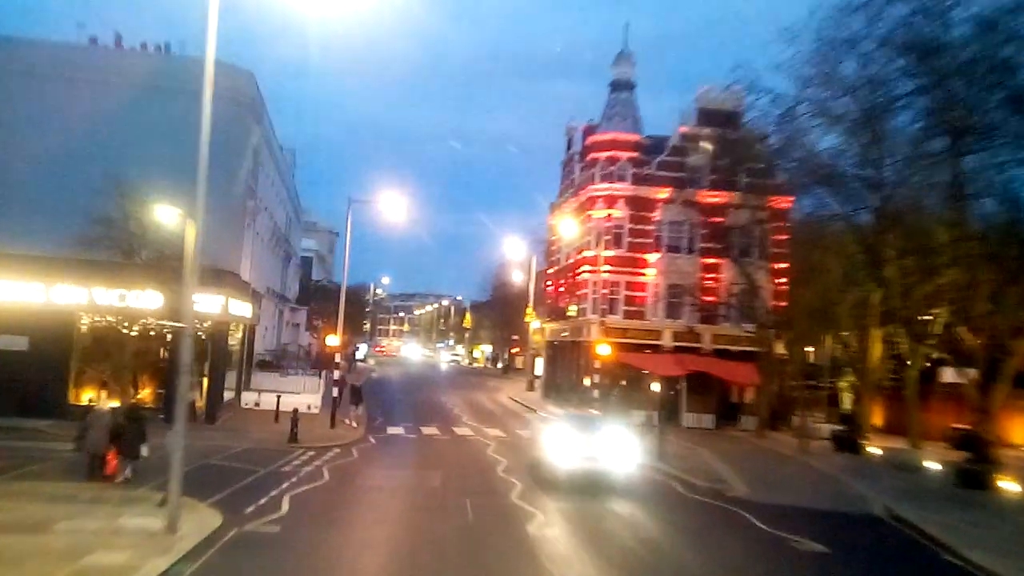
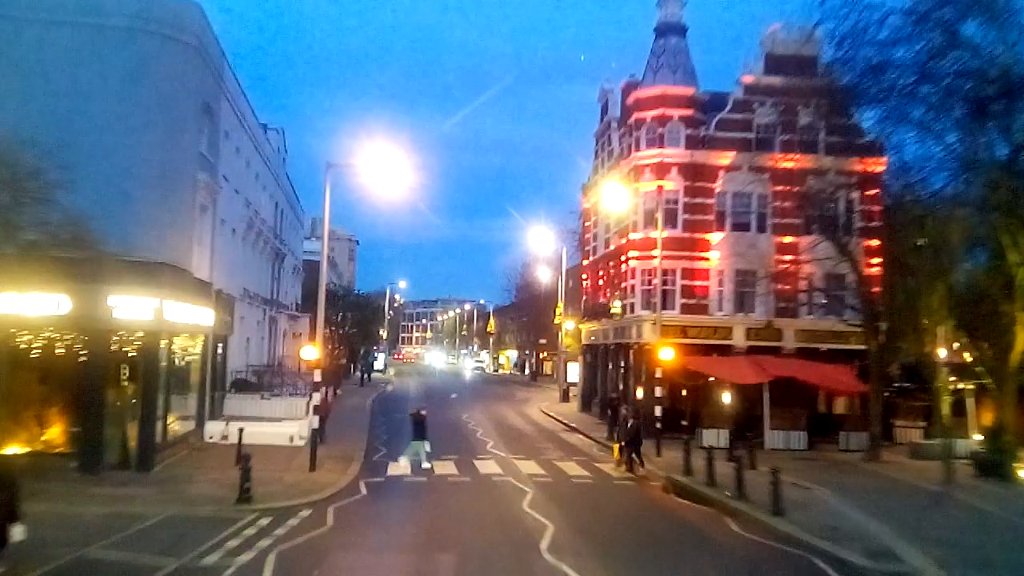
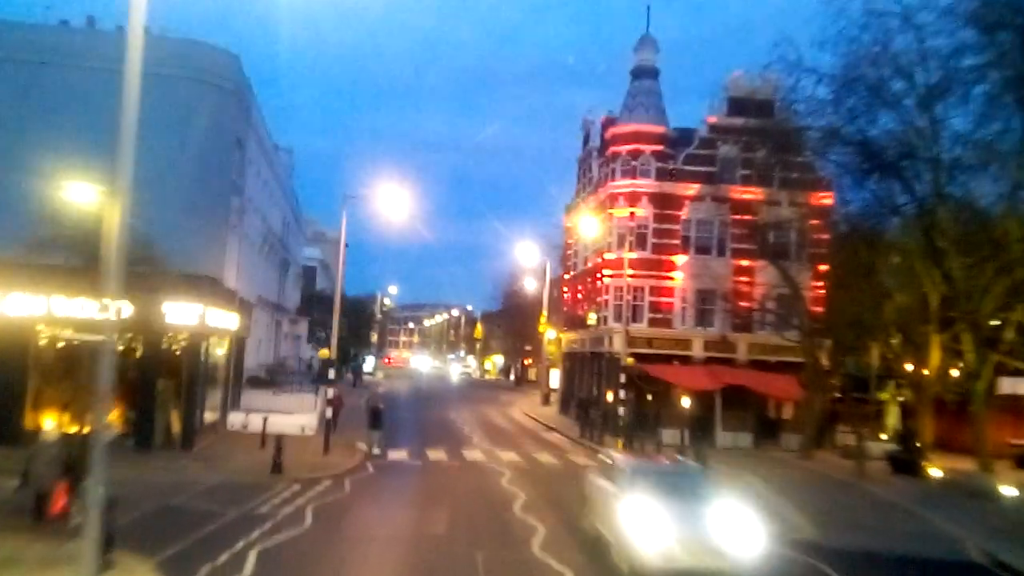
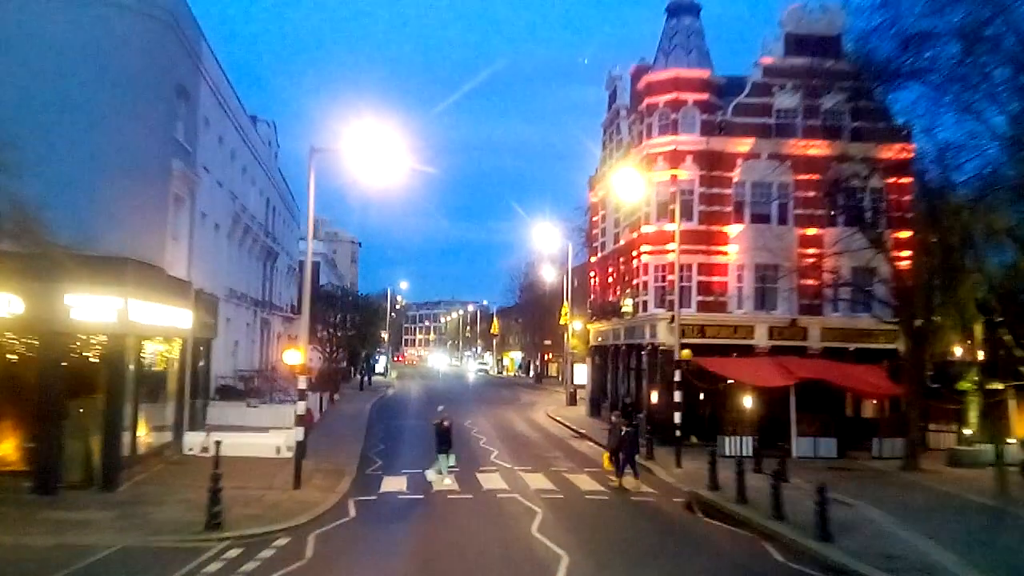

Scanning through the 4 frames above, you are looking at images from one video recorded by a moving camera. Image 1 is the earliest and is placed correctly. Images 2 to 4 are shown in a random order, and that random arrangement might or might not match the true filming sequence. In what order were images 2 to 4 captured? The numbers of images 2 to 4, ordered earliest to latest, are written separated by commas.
3, 2, 4
